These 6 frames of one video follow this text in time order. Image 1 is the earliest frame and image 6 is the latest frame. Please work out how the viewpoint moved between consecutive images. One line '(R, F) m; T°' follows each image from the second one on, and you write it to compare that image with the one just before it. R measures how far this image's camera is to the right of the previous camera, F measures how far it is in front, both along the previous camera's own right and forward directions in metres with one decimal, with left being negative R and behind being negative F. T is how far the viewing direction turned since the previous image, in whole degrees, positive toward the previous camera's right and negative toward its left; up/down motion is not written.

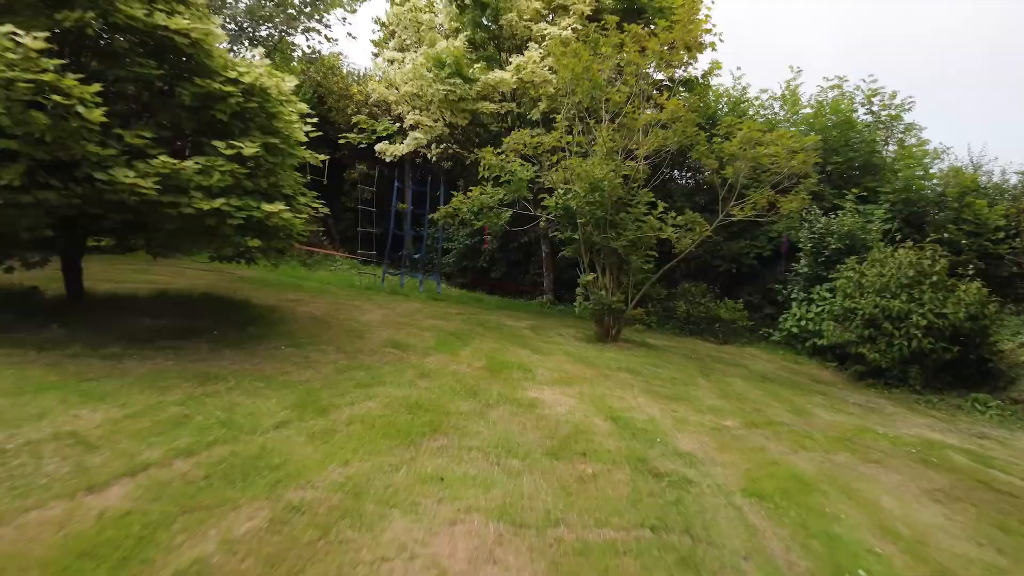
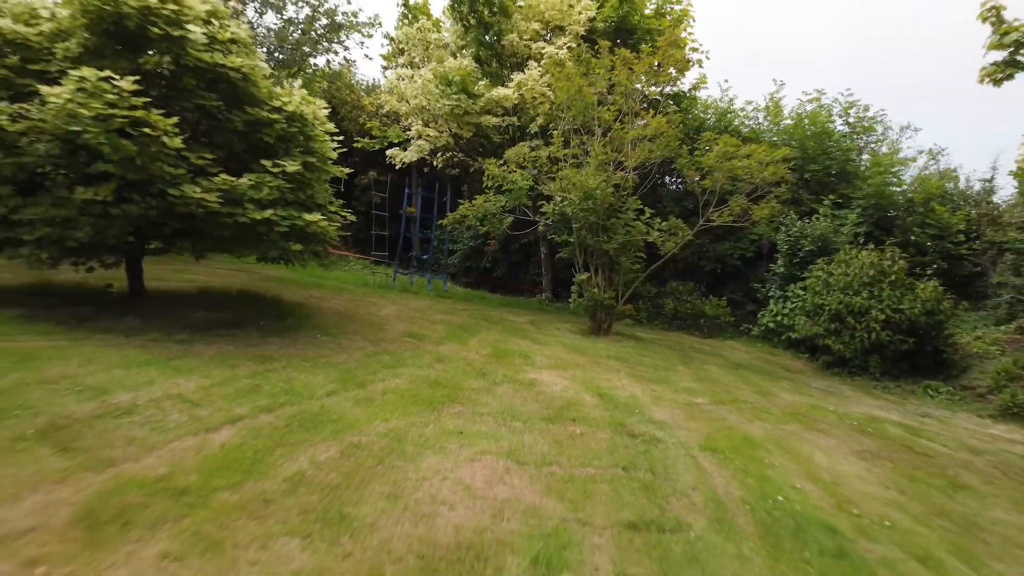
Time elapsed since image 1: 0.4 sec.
(0.0, -0.9) m; 0°
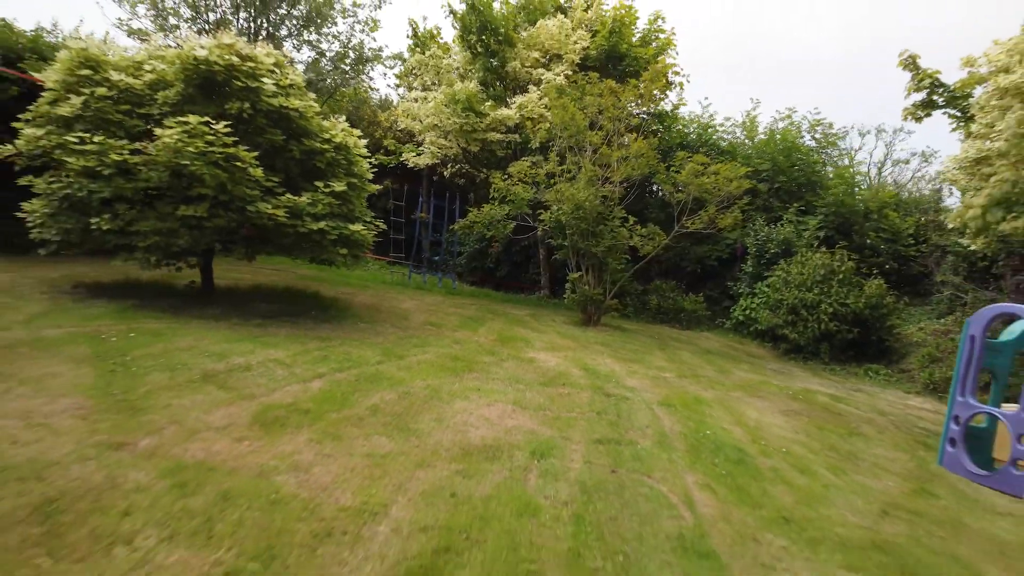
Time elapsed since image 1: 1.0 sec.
(-0.1, -1.4) m; 0°
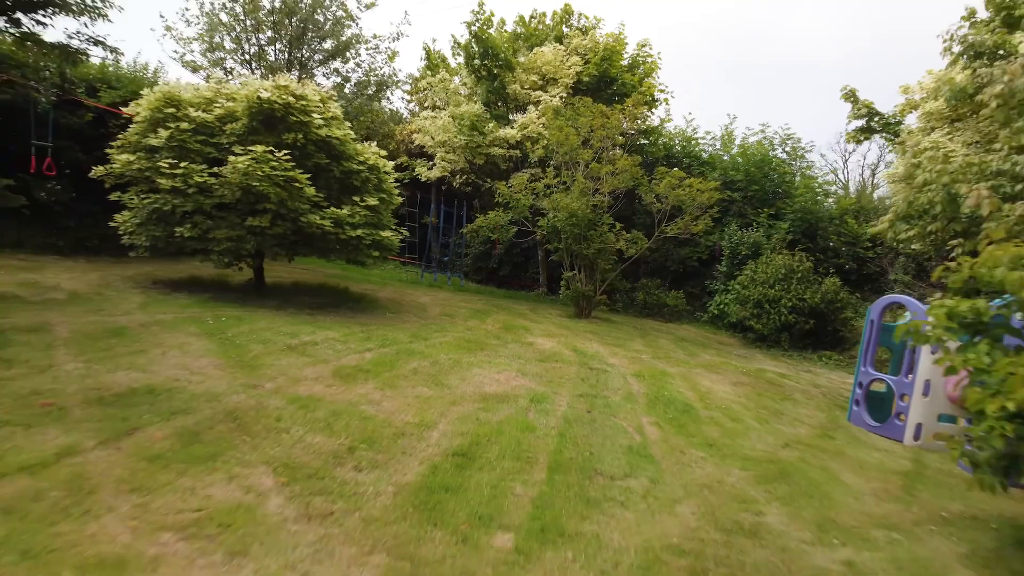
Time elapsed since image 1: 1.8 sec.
(-0.1, -1.5) m; 0°
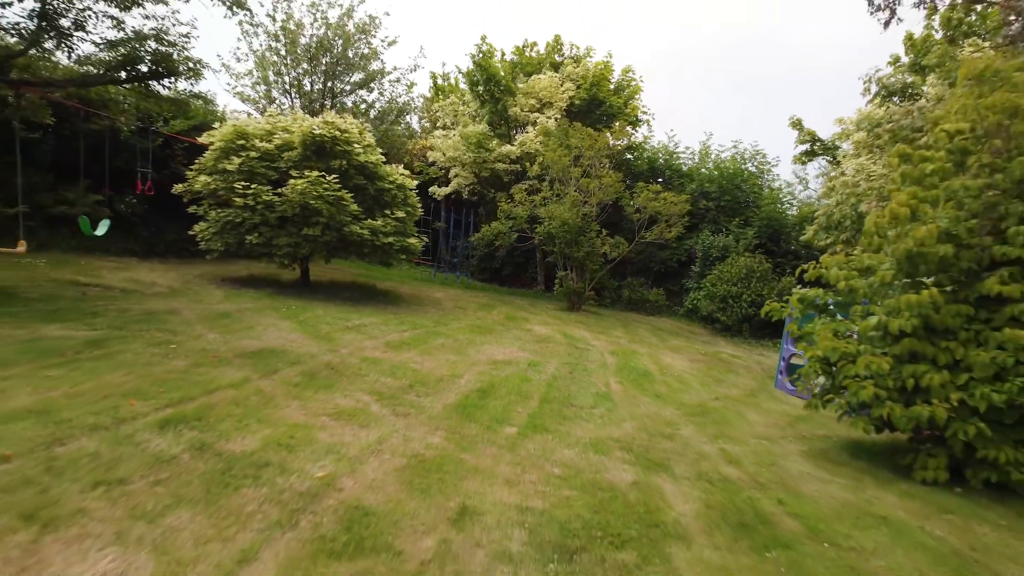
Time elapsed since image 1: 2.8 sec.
(-0.1, -2.0) m; 0°
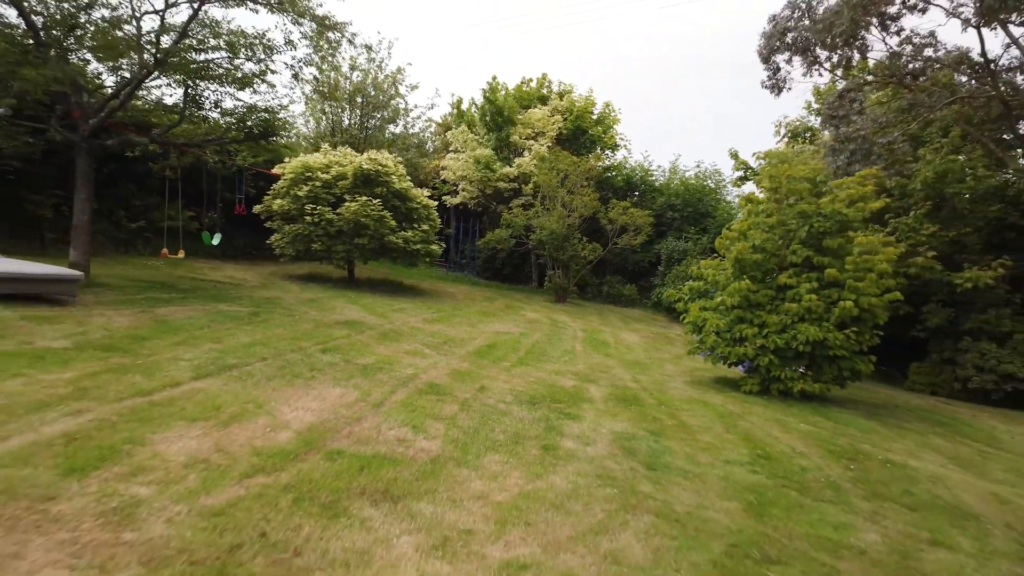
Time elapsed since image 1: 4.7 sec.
(+0.1, -3.4) m; 0°
